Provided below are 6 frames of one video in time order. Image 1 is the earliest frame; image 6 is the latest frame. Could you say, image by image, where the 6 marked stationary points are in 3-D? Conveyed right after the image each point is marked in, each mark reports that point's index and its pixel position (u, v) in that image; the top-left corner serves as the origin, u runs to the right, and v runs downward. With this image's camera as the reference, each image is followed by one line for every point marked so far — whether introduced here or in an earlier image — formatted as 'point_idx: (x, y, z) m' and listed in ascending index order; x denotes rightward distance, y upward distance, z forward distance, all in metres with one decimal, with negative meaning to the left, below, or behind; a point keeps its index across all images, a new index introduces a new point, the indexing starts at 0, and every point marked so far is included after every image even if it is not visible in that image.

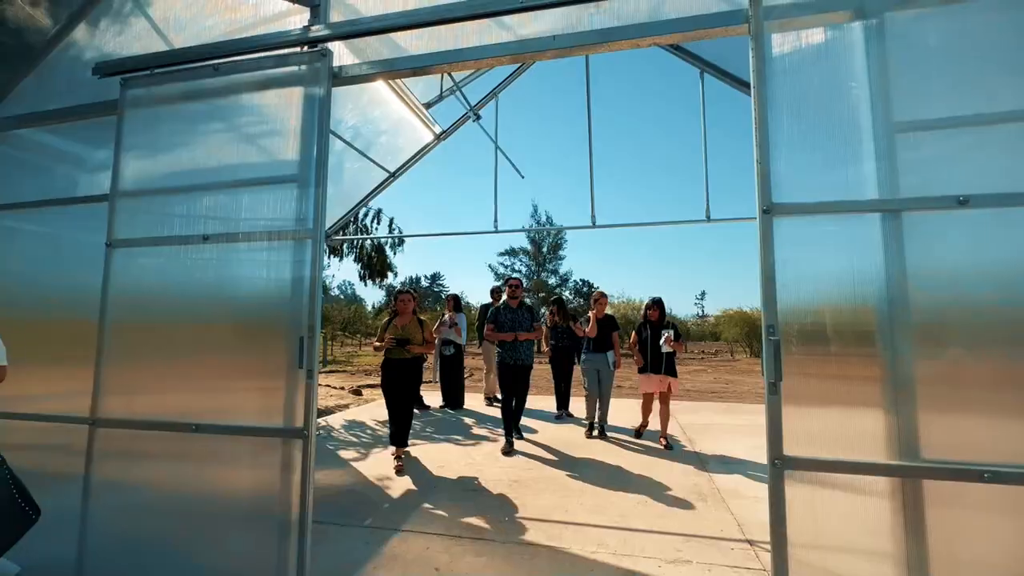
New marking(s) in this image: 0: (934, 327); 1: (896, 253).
0: (+1.4, -0.1, +1.6) m
1: (+1.3, +0.1, +1.6) m
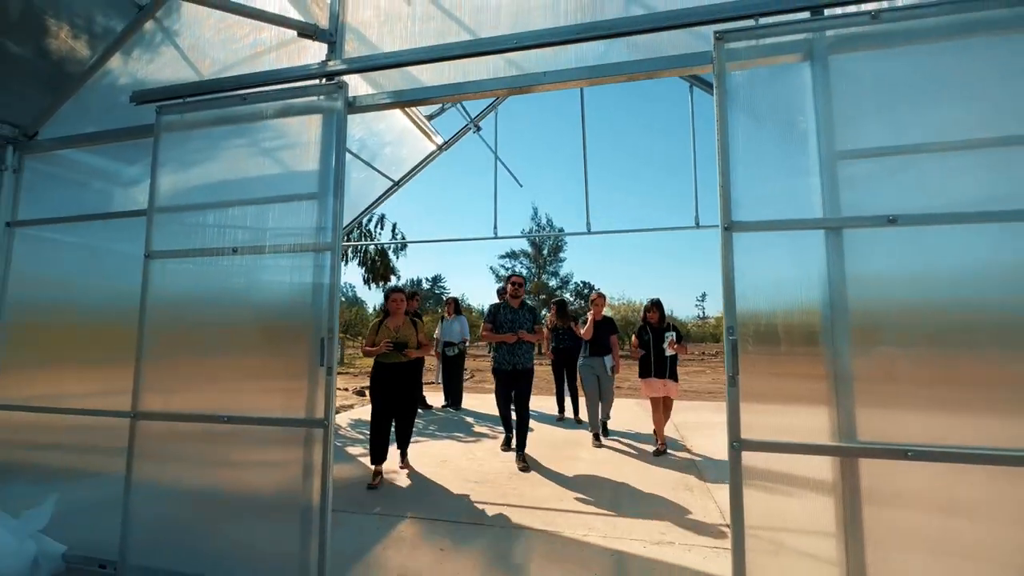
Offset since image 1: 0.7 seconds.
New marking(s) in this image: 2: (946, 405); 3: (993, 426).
0: (+1.4, -0.2, +1.8) m
1: (+1.3, +0.1, +1.9) m
2: (+1.6, -0.5, +1.8) m
3: (+1.8, -0.5, +1.7) m
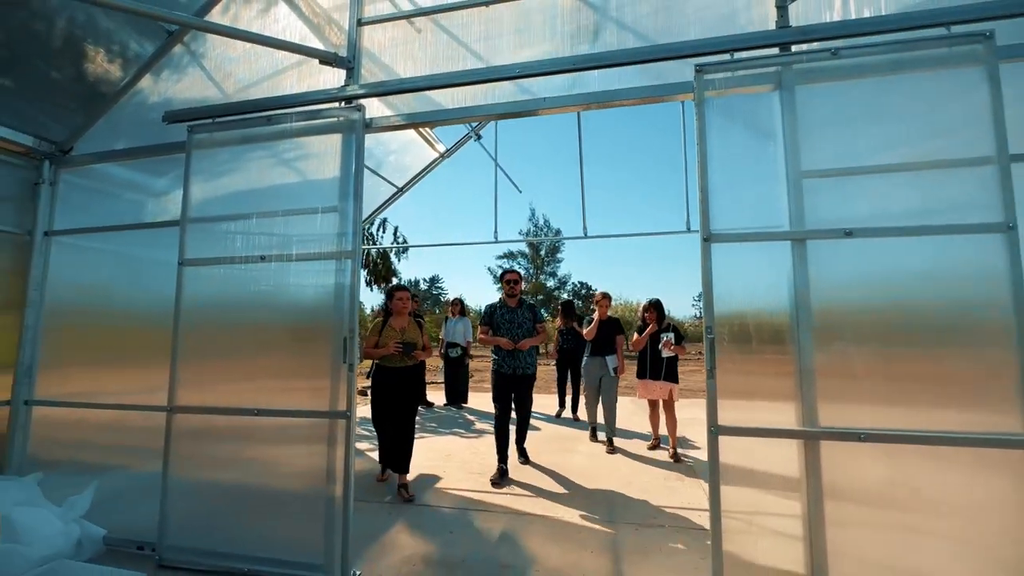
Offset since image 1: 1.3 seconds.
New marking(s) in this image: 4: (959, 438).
0: (+1.4, -0.2, +2.1) m
1: (+1.3, +0.1, +2.1) m
2: (+1.7, -0.5, +2.0) m
3: (+1.8, -0.5, +2.0) m
4: (+1.9, -0.6, +1.9) m
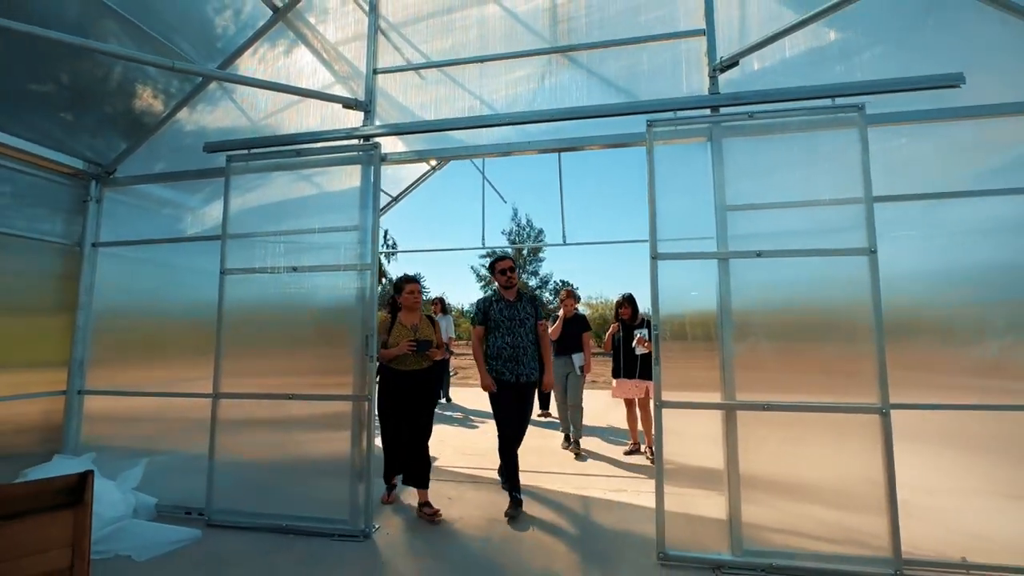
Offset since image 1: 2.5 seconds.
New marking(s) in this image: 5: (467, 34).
0: (+1.4, -0.2, +2.8) m
1: (+1.3, 0.0, +2.8) m
2: (+1.6, -0.5, +2.7) m
3: (+1.8, -0.6, +2.7) m
4: (+1.8, -0.7, +2.6) m
5: (-0.3, +2.1, +4.0) m
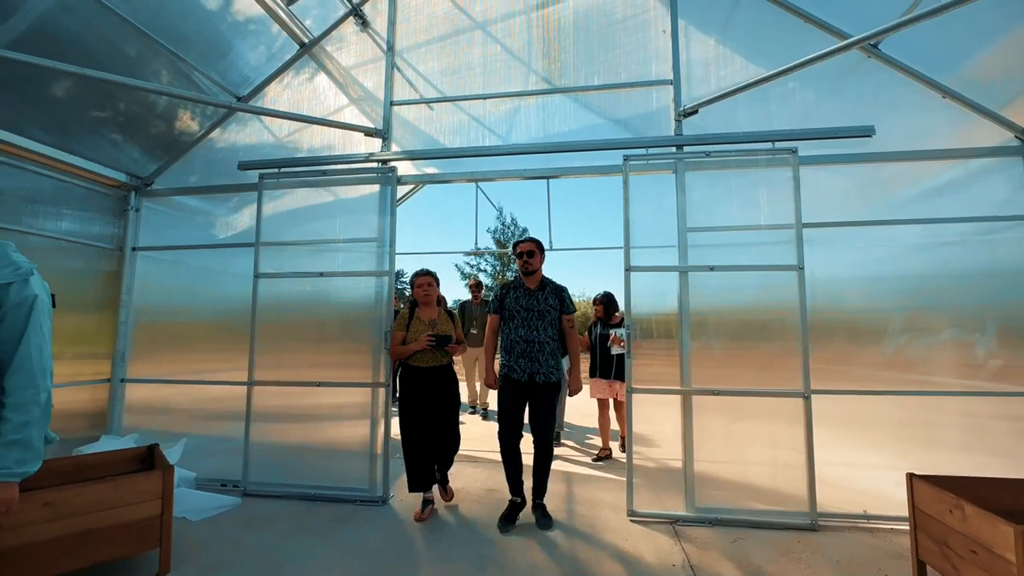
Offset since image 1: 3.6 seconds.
0: (+1.4, -0.3, +3.4) m
1: (+1.3, 0.0, +3.4) m
2: (+1.6, -0.6, +3.3) m
3: (+1.7, -0.7, +3.3) m
4: (+1.8, -0.8, +3.3) m
5: (-0.4, +2.1, +4.5) m
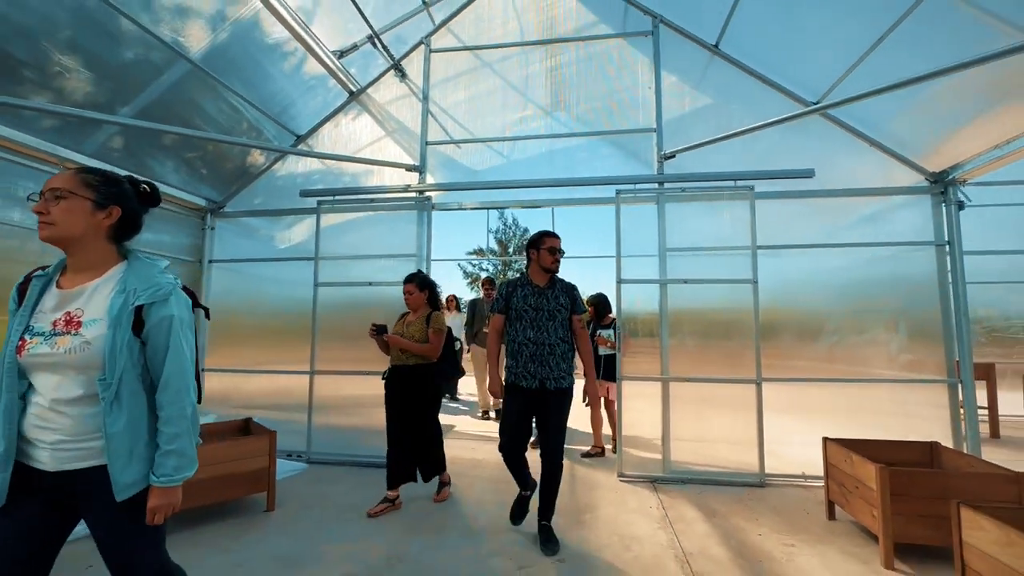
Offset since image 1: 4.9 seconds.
0: (+1.5, -0.4, +4.3) m
1: (+1.4, -0.1, +4.3) m
2: (+1.7, -0.7, +4.2) m
3: (+1.9, -0.7, +4.2) m
4: (+1.9, -0.8, +4.1) m
5: (-0.2, +2.0, +5.4) m
